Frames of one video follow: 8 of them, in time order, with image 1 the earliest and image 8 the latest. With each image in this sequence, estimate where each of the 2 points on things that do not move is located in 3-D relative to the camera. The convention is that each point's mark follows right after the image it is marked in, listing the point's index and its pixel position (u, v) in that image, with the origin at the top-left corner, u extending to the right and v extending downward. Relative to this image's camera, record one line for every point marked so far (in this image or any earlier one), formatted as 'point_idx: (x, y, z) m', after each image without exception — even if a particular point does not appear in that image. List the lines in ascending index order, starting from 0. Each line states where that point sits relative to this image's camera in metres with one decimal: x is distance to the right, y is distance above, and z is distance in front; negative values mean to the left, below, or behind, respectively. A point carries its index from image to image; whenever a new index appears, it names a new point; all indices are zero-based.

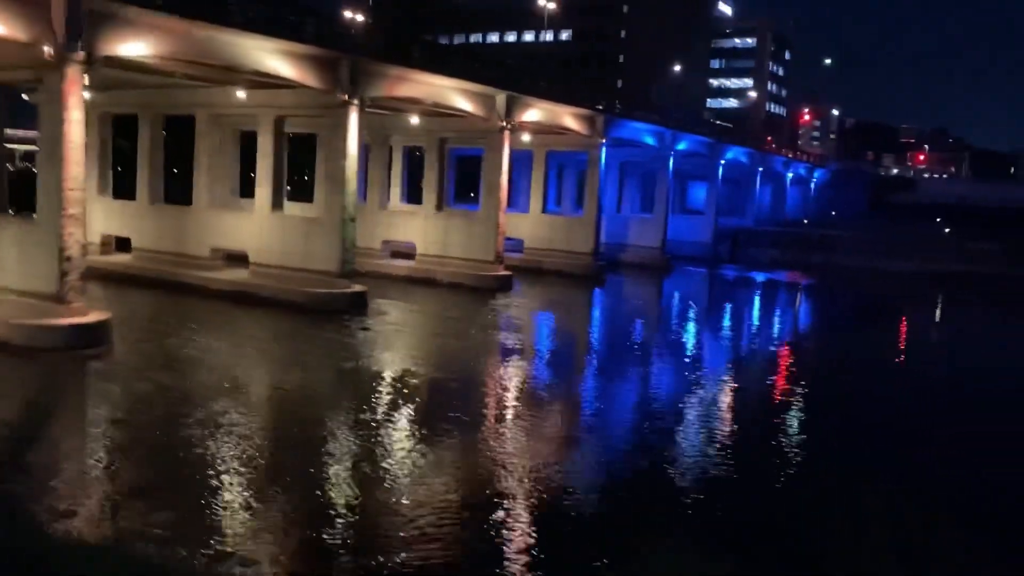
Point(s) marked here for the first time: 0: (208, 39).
0: (-5.5, +4.5, +15.8) m
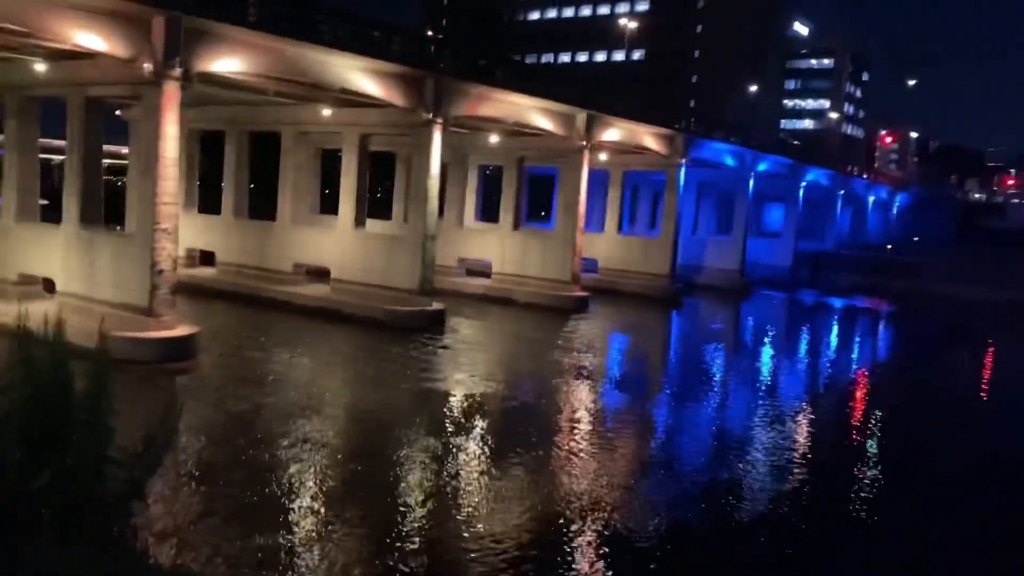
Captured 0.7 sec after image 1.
0: (-3.9, +4.2, +16.0) m
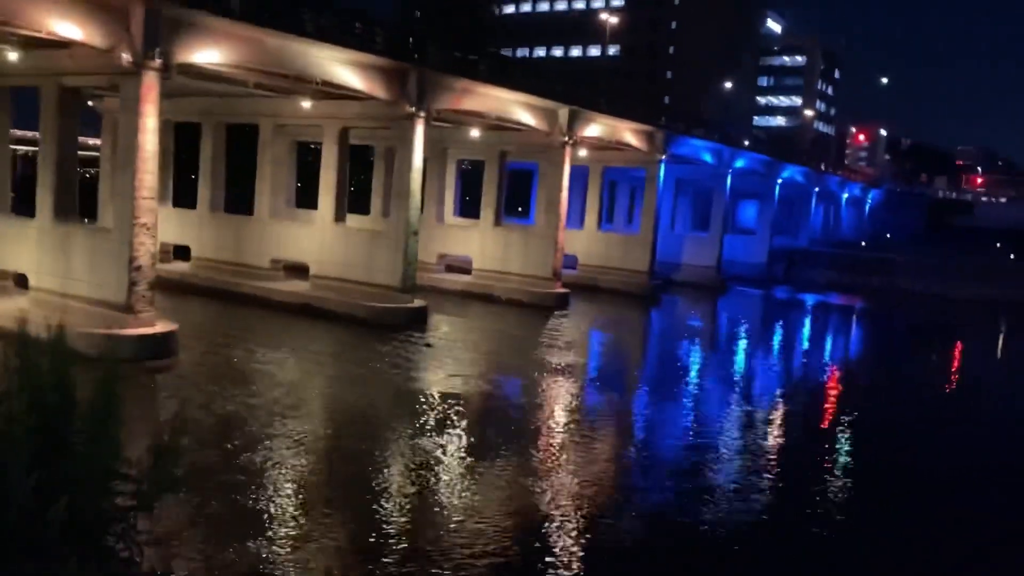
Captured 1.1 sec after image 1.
0: (-4.1, +4.3, +15.6) m
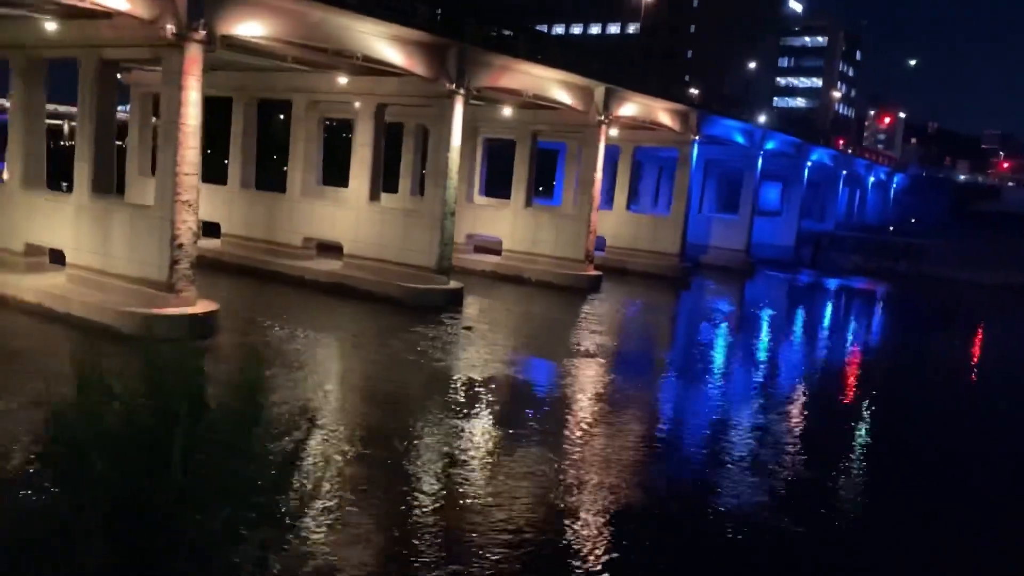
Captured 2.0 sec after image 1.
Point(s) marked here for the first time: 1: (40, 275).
0: (-3.3, +4.6, +15.2) m
1: (-8.1, +0.2, +14.9) m
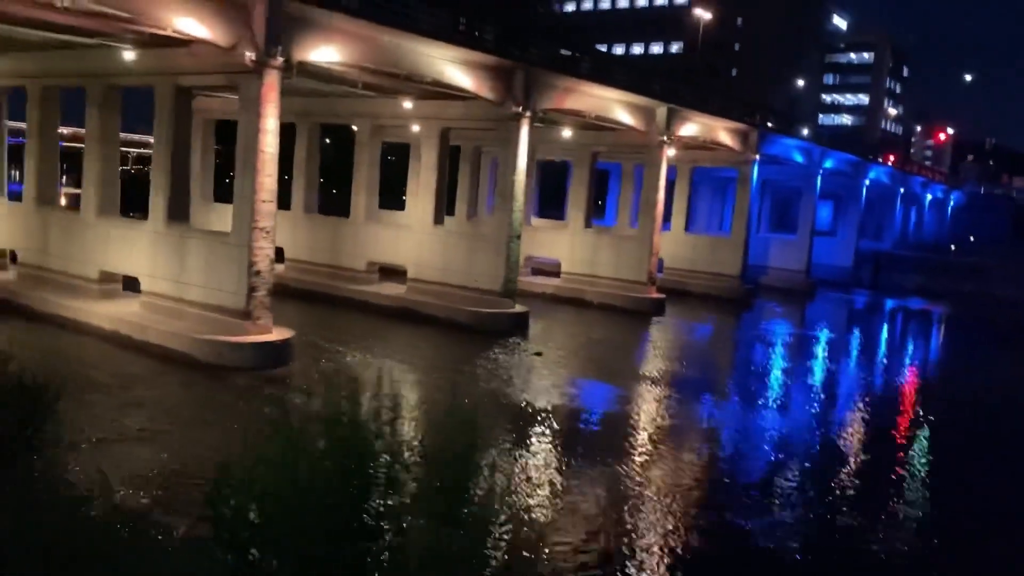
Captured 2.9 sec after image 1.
0: (-2.0, +4.2, +15.1) m
1: (-6.8, -0.2, +15.0) m
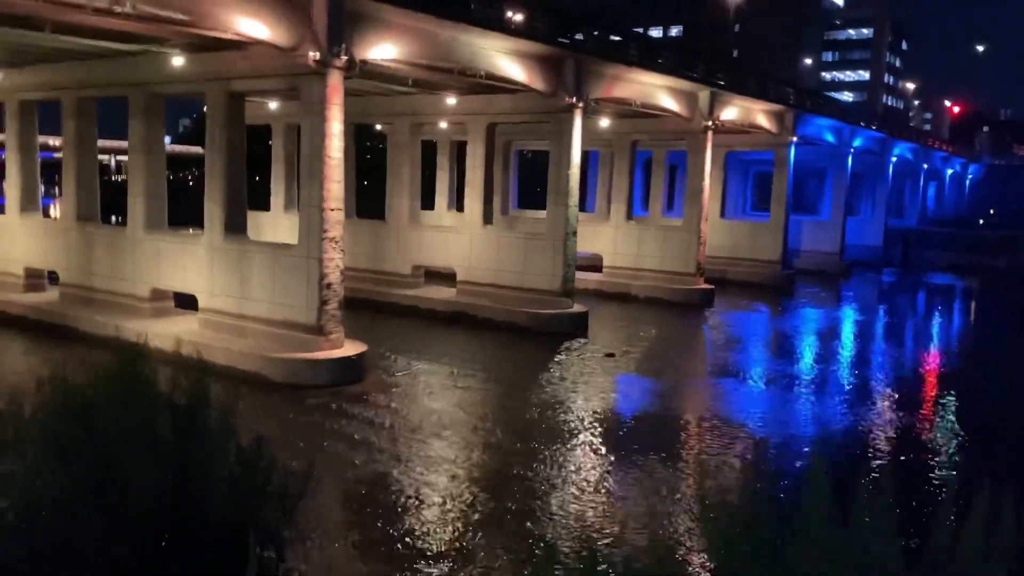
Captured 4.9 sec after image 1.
0: (-1.0, +4.1, +14.4) m
1: (-5.6, -0.5, +14.3) m
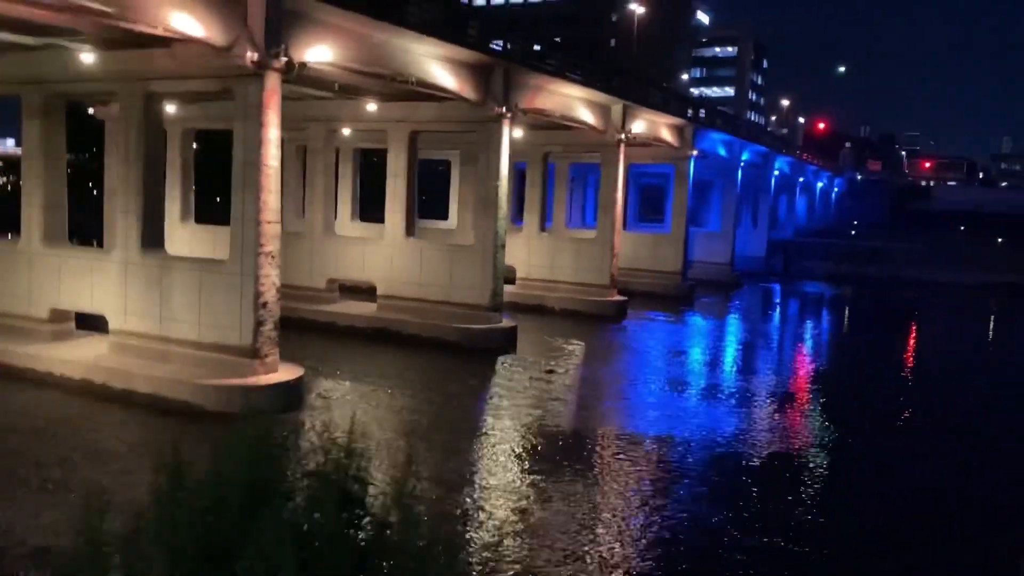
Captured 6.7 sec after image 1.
0: (-2.0, +3.8, +13.7) m
1: (-6.5, -0.8, +12.9) m
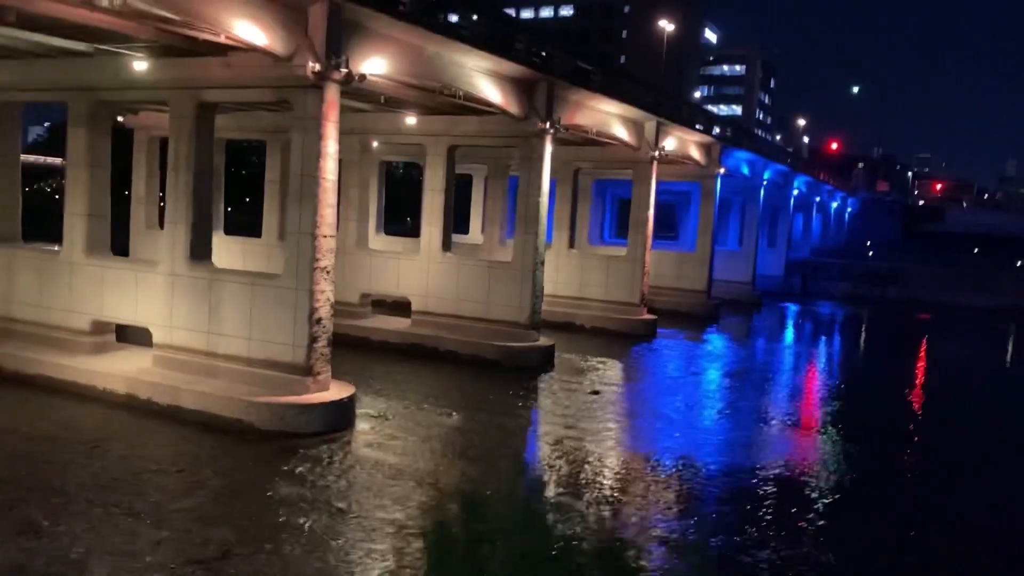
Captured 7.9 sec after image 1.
0: (-1.2, +3.6, +13.5) m
1: (-5.7, -1.0, +12.6) m
